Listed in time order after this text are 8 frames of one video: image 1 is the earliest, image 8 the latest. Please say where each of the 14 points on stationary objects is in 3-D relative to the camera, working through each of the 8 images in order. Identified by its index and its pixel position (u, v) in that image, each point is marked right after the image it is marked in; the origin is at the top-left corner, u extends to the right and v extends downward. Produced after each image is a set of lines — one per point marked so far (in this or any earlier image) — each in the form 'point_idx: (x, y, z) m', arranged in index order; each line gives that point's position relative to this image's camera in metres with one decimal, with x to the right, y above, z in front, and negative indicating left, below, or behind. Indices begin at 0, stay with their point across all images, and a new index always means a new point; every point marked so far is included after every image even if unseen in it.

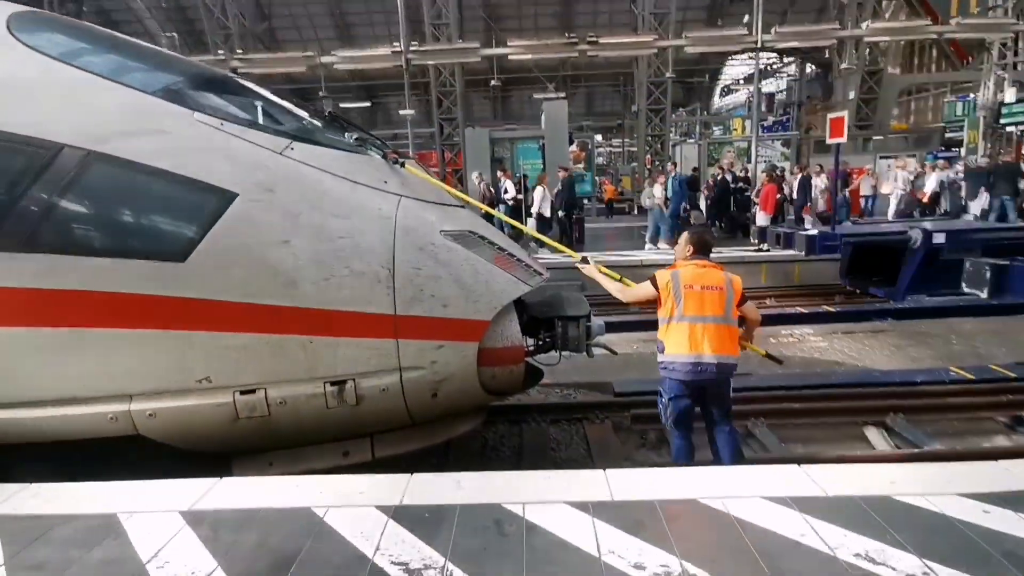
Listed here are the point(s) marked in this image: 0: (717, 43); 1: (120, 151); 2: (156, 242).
0: (+5.7, +6.8, +15.6) m
1: (-2.4, +0.8, +3.3) m
2: (-2.1, +0.3, +3.3) m
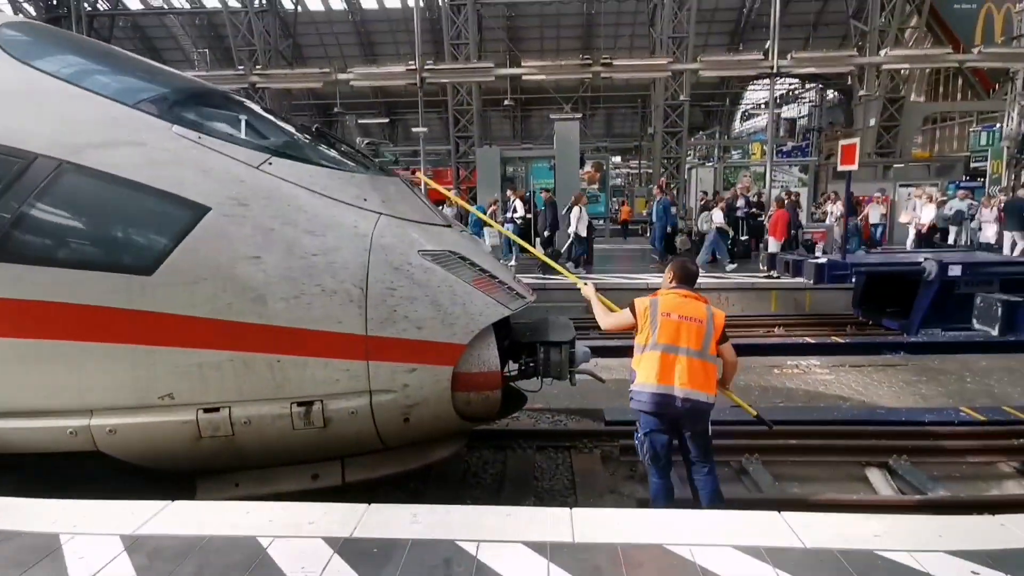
0: (+6.1, +6.1, +15.5) m
1: (-2.5, +0.7, +3.3) m
2: (-2.3, +0.2, +3.3) m
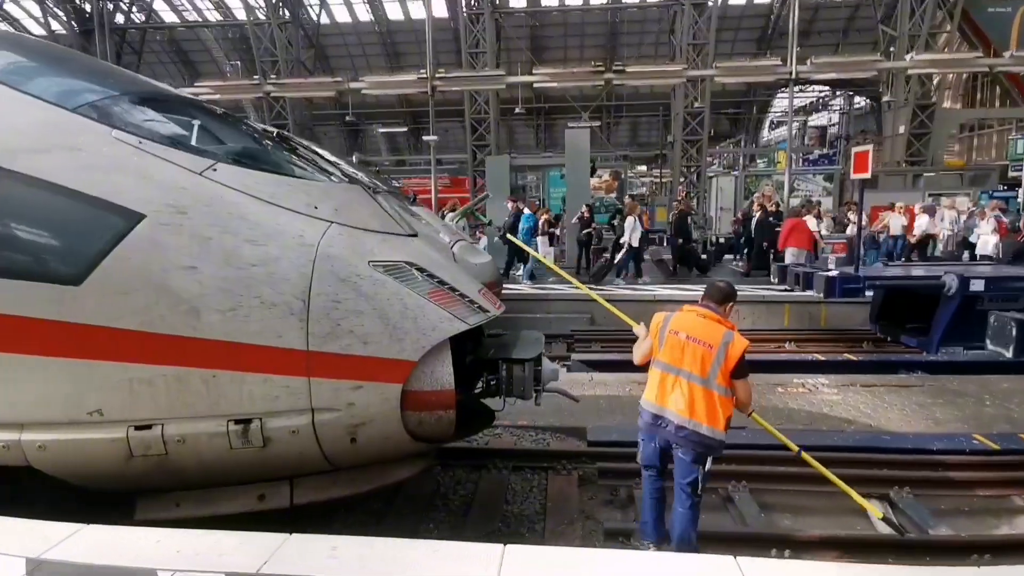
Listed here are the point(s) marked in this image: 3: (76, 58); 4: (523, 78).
0: (+6.4, +5.8, +15.1) m
1: (-2.8, +0.7, +3.2) m
2: (-2.6, +0.1, +3.2) m
3: (-3.0, +1.6, +3.8) m
4: (+0.3, +6.2, +16.4) m
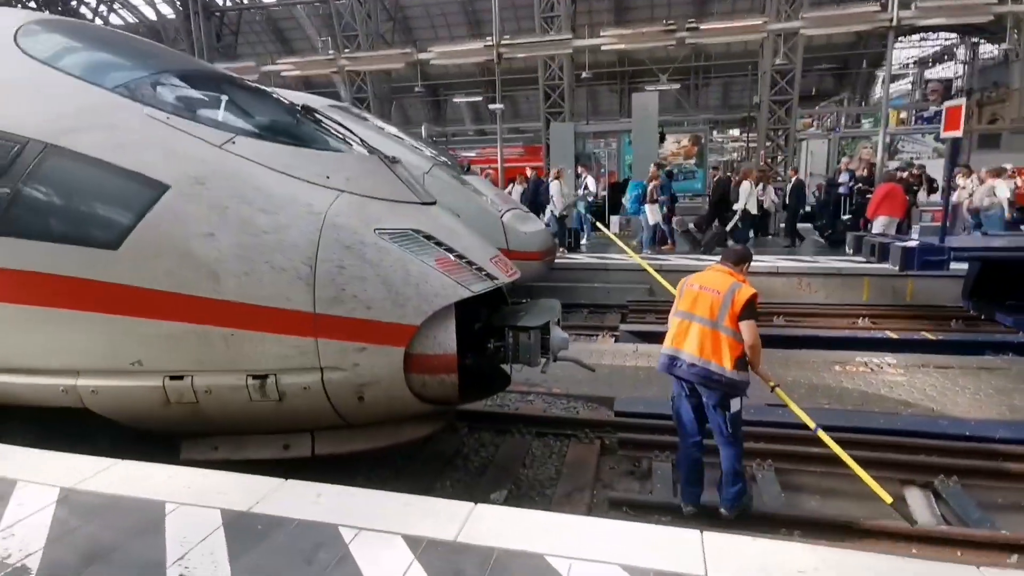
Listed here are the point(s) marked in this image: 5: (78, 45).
0: (+8.0, +6.5, +13.8) m
1: (-2.8, +0.9, +3.6) m
2: (-2.6, +0.4, +3.5) m
3: (-2.9, +1.8, +4.2) m
4: (+2.2, +7.0, +15.9) m
5: (-3.1, +1.7, +4.0) m
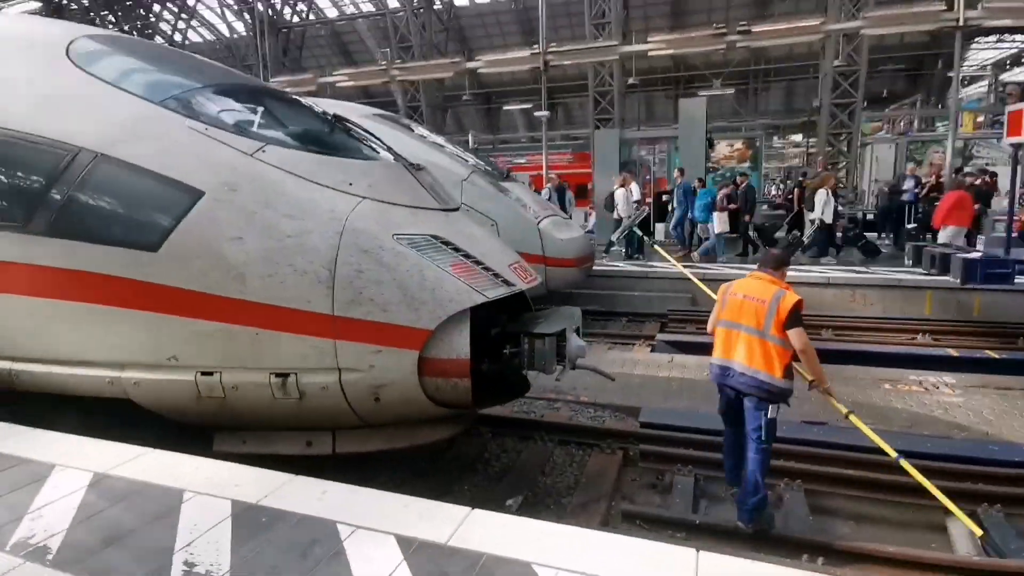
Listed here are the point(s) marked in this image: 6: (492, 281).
0: (+9.1, +6.2, +13.1) m
1: (-2.7, +0.9, +3.9) m
2: (-2.5, +0.4, +3.8) m
3: (-2.7, +1.8, +4.5) m
4: (+3.5, +6.8, +15.8) m
5: (-2.9, +1.7, +4.3) m
6: (-0.1, 0.0, +4.0) m
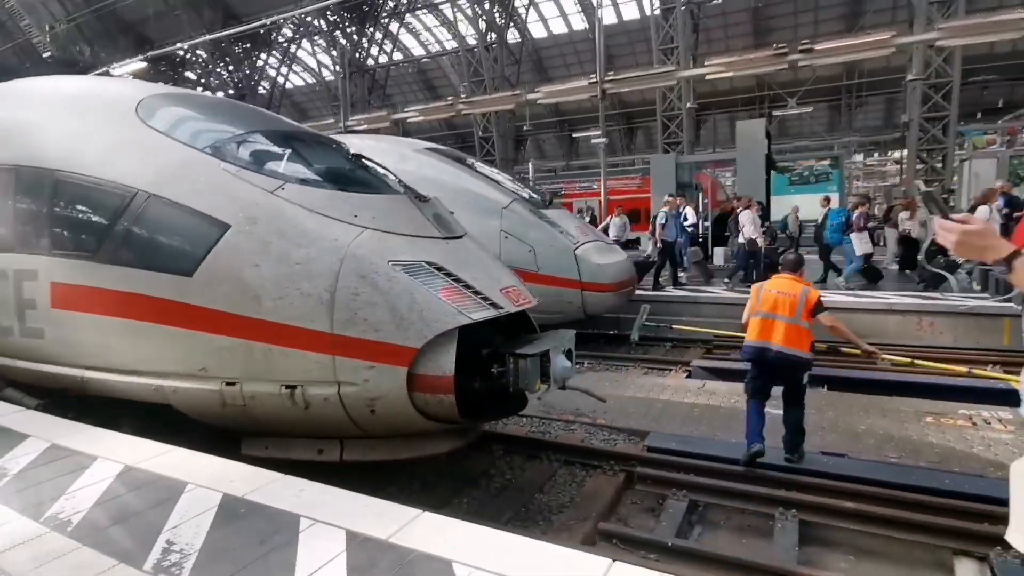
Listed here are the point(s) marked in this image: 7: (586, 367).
0: (+10.3, +5.6, +12.2) m
1: (-2.8, +0.8, +4.6) m
2: (-2.7, +0.2, +4.4) m
3: (-2.7, +1.7, +5.2) m
4: (+5.1, +6.1, +15.7) m
5: (-3.0, +1.6, +5.1) m
6: (-0.3, -0.1, +4.3) m
7: (+1.2, -1.2, +8.8) m
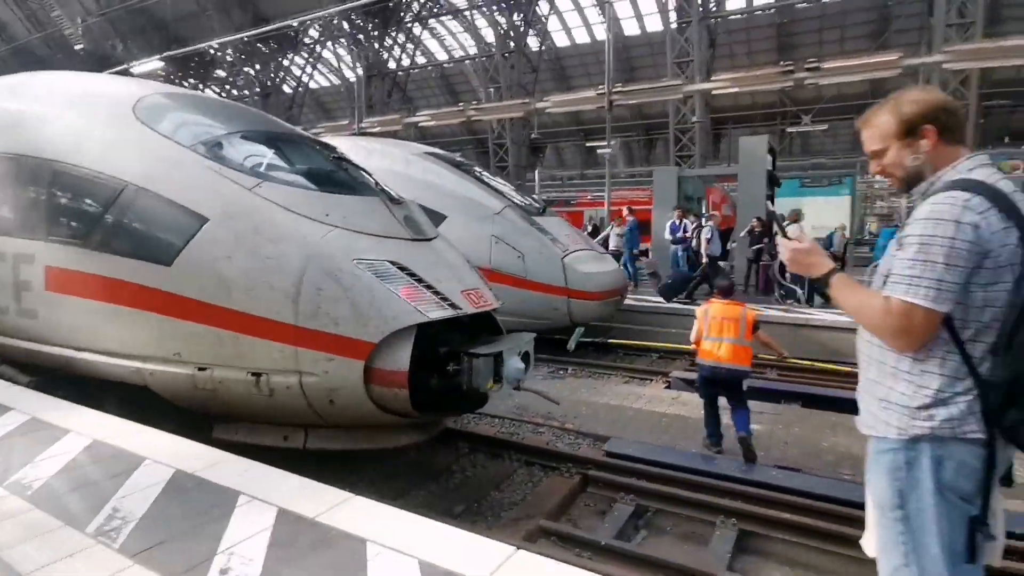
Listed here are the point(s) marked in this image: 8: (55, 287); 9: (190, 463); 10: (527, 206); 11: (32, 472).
0: (+10.4, +5.0, +12.1) m
1: (-3.1, +0.9, +4.8) m
2: (-3.0, +0.3, +4.7) m
3: (-3.0, +1.8, +5.5) m
4: (+5.4, +5.7, +15.8) m
5: (-3.2, +1.7, +5.3) m
6: (-0.6, -0.1, +4.5) m
7: (+0.9, -1.4, +9.0) m
8: (-4.2, 0.0, +5.1) m
9: (-2.1, -1.1, +3.6) m
10: (+0.3, +1.5, +10.2) m
11: (-3.0, -1.1, +3.5) m
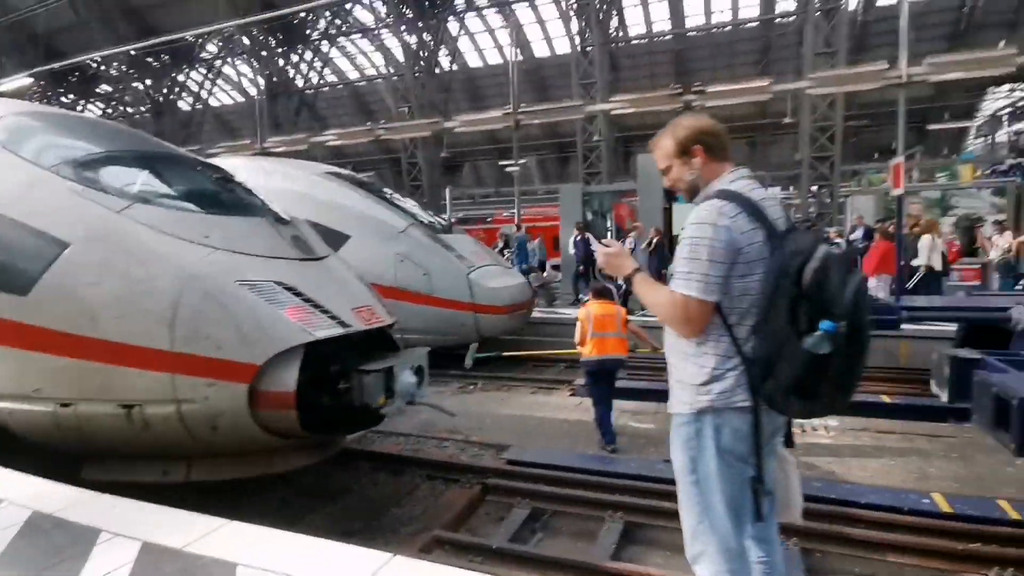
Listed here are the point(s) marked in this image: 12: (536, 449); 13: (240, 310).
0: (+8.2, +5.0, +13.7) m
1: (-4.1, +0.6, +4.5) m
2: (-3.9, +0.1, +4.4) m
3: (-4.0, +1.5, +5.2) m
4: (+2.6, +5.4, +16.6) m
5: (-4.3, +1.4, +5.0) m
6: (-1.5, -0.3, +4.4) m
7: (-0.6, -1.6, +9.1) m
8: (-5.2, -0.3, +4.6) m
9: (-2.8, -1.3, +3.4) m
10: (-1.5, +1.2, +10.3) m
11: (-3.7, -1.4, +3.2) m
12: (+0.3, -1.7, +6.0) m
13: (-2.1, -0.2, +4.3) m
